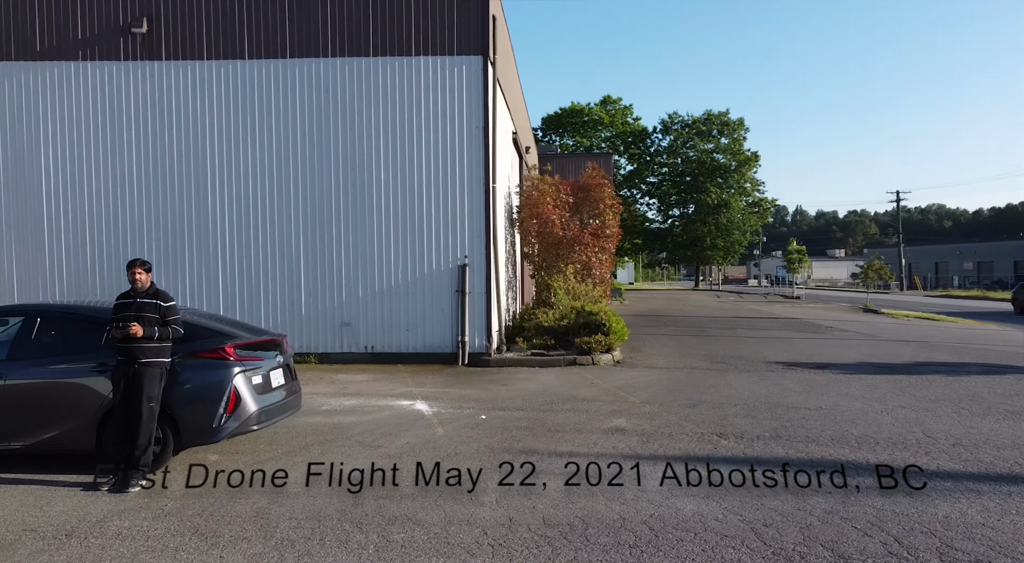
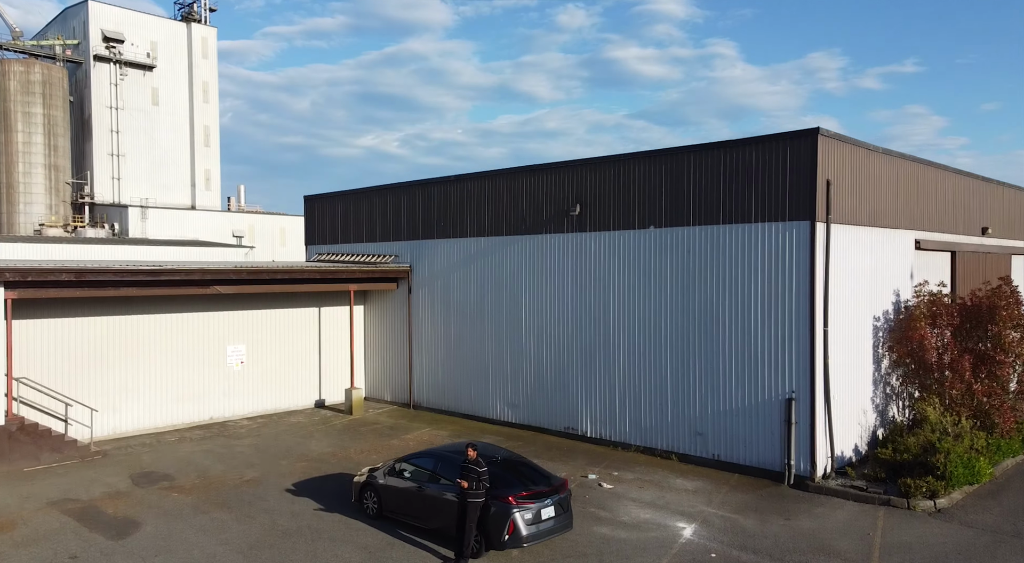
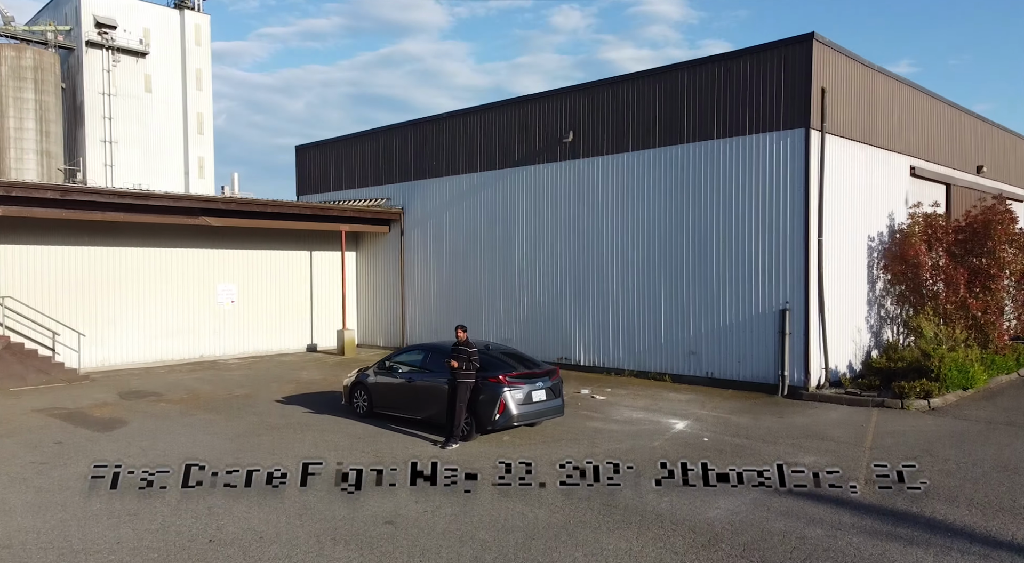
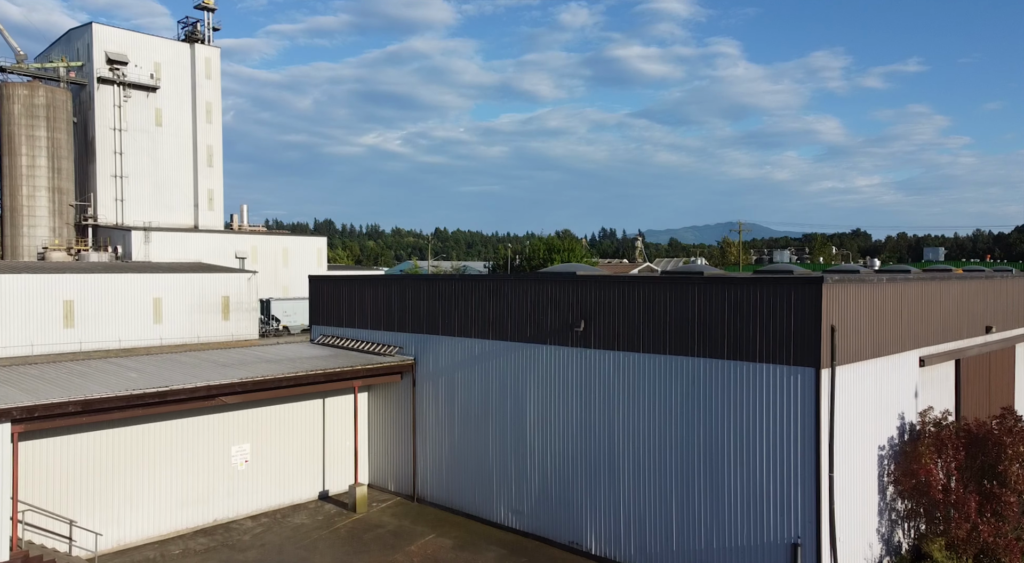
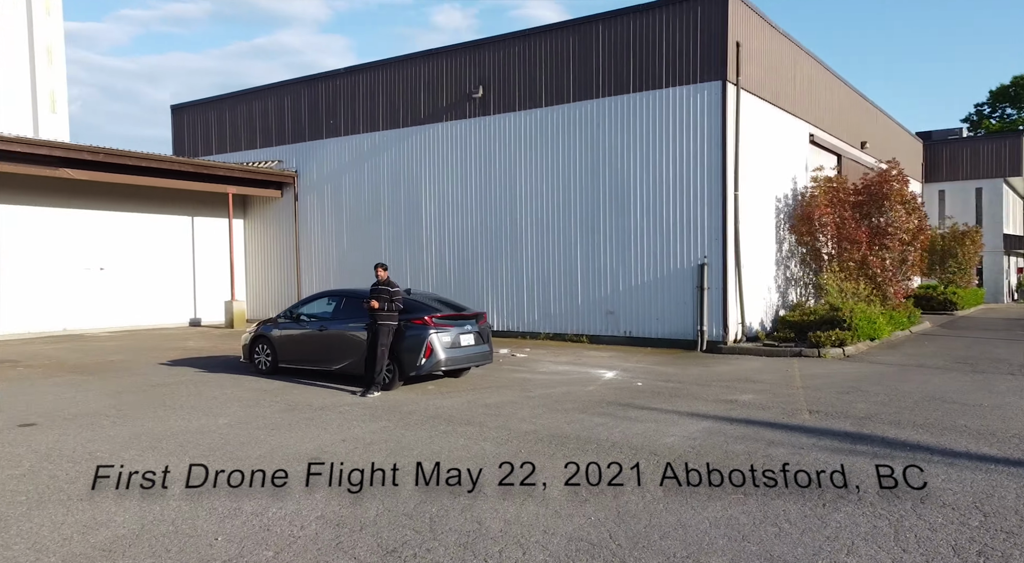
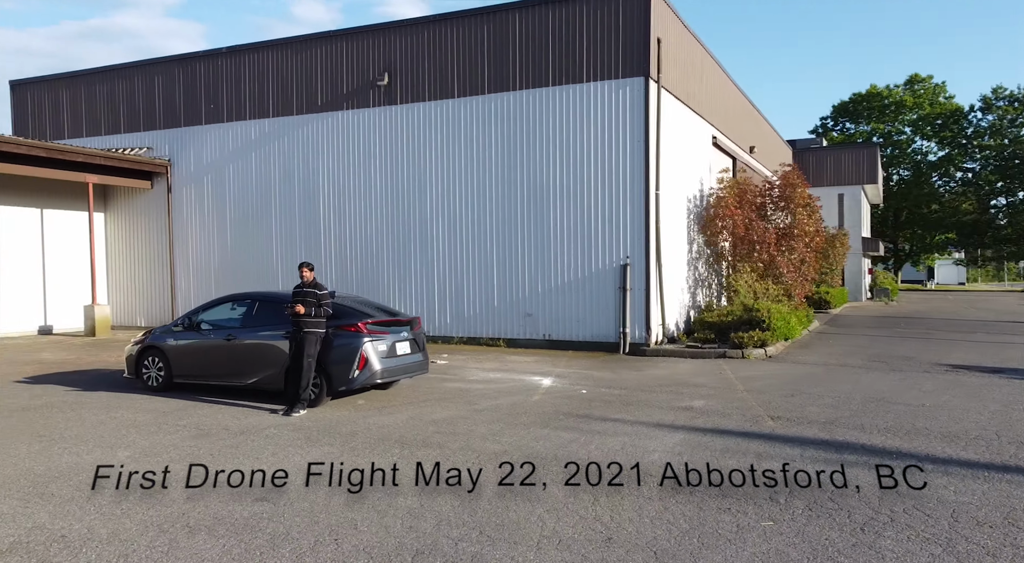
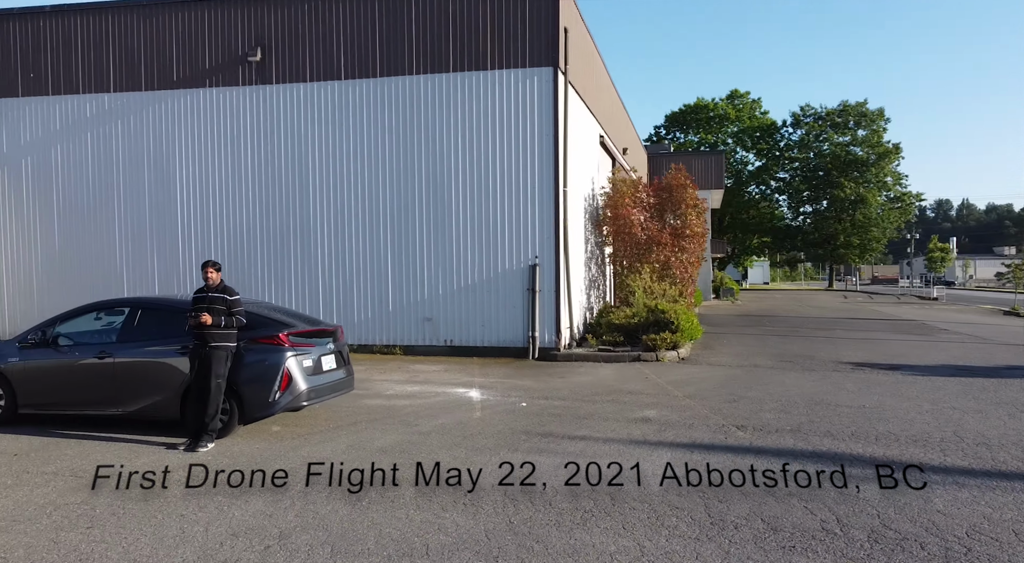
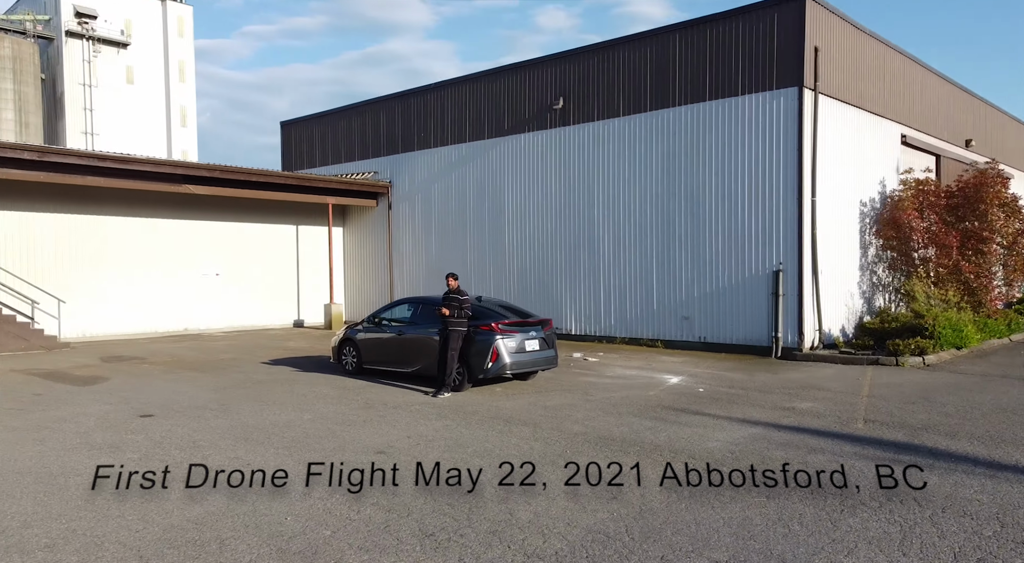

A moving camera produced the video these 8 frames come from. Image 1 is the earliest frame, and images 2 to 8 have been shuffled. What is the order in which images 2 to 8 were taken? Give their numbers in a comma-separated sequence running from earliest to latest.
7, 6, 5, 8, 3, 2, 4
